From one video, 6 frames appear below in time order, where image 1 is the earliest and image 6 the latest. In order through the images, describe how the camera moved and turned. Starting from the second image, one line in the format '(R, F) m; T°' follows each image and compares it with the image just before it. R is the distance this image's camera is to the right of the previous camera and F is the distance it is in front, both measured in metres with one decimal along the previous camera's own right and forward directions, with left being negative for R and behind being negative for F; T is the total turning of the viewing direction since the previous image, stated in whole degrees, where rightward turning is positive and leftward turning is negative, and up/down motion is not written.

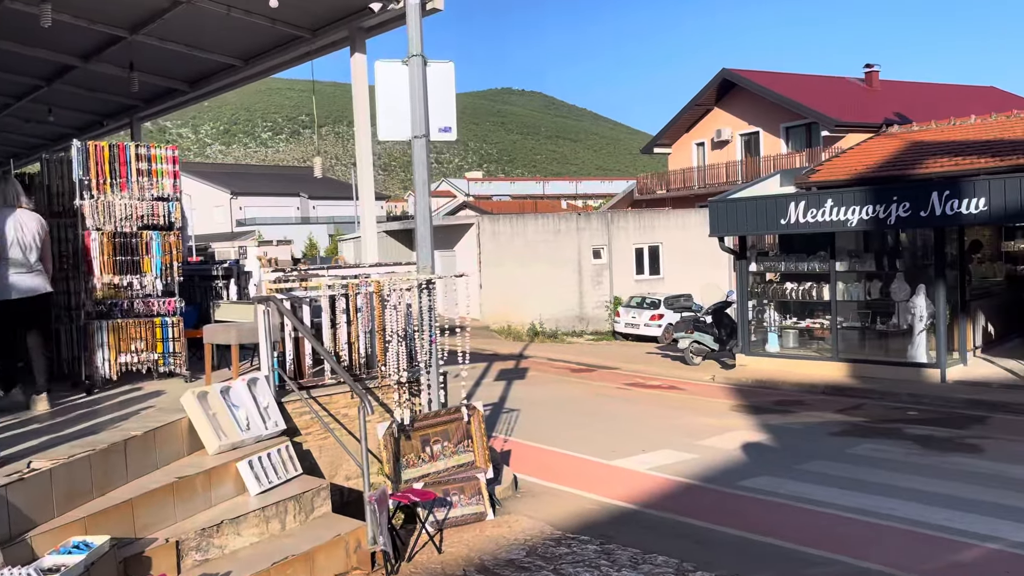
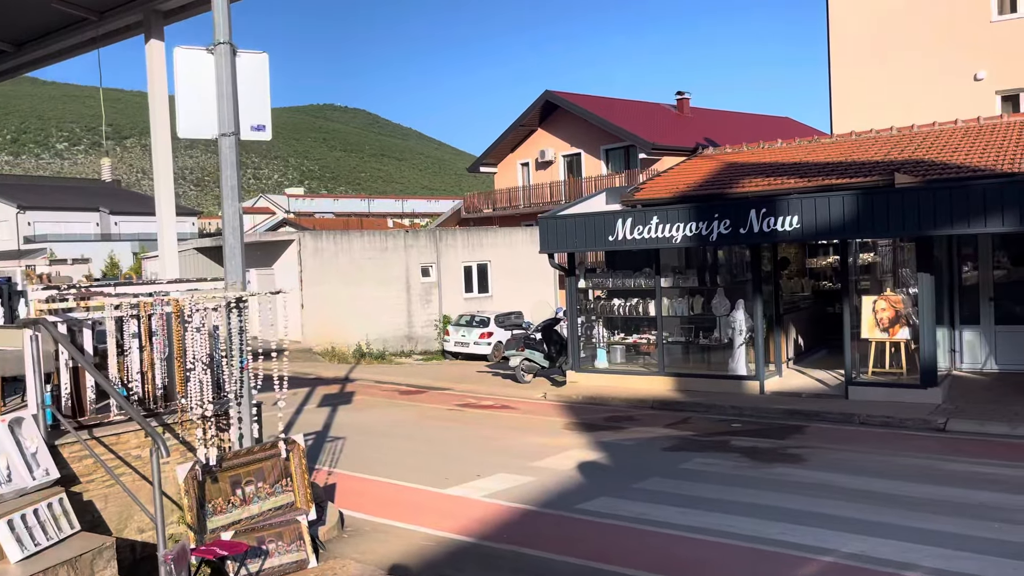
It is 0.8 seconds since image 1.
(0.0, +0.6) m; +12°
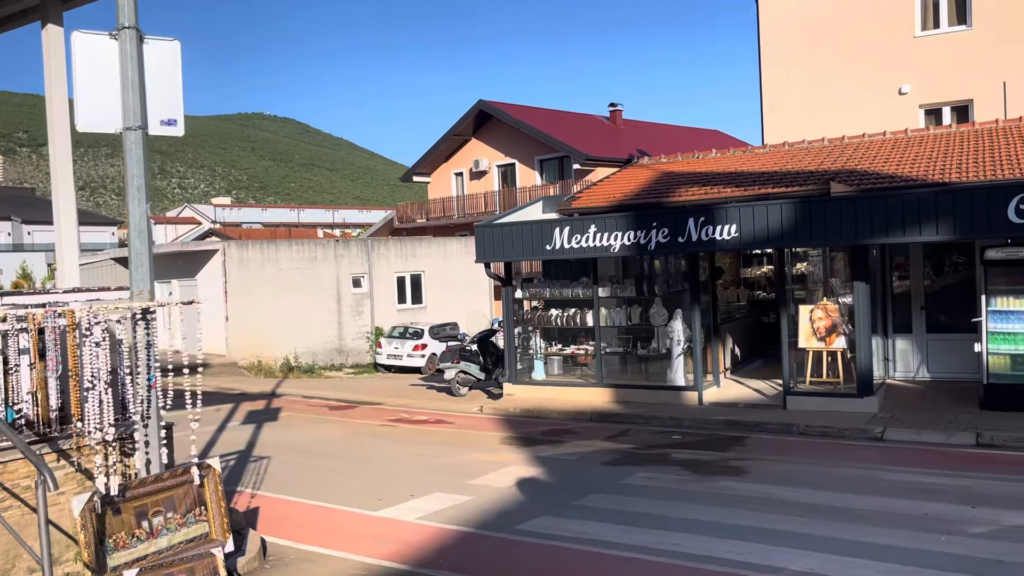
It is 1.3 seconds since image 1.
(0.0, +0.4) m; +5°
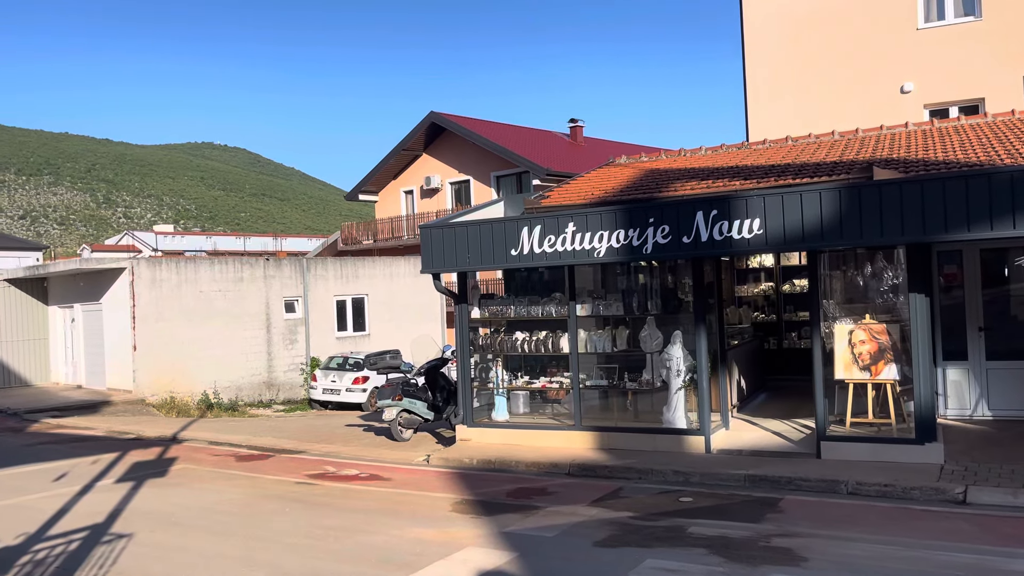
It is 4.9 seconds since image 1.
(0.0, +2.9) m; +3°
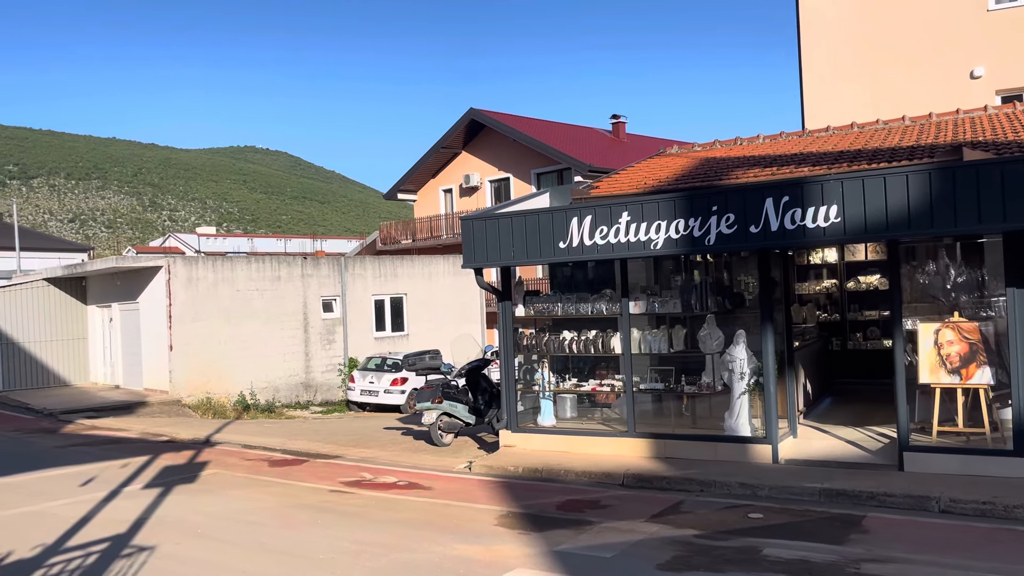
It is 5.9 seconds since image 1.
(-0.1, +0.7) m; -3°
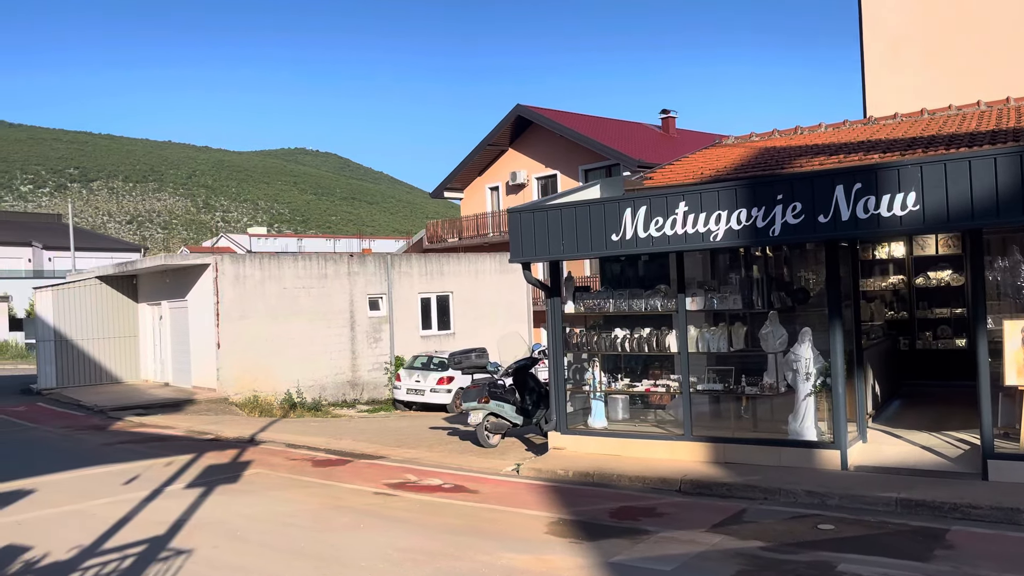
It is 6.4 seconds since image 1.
(0.0, +0.4) m; -3°
